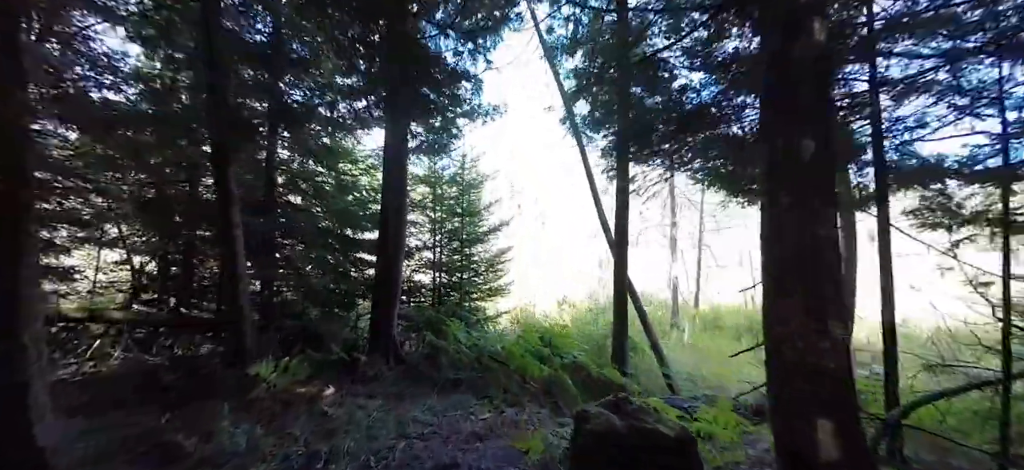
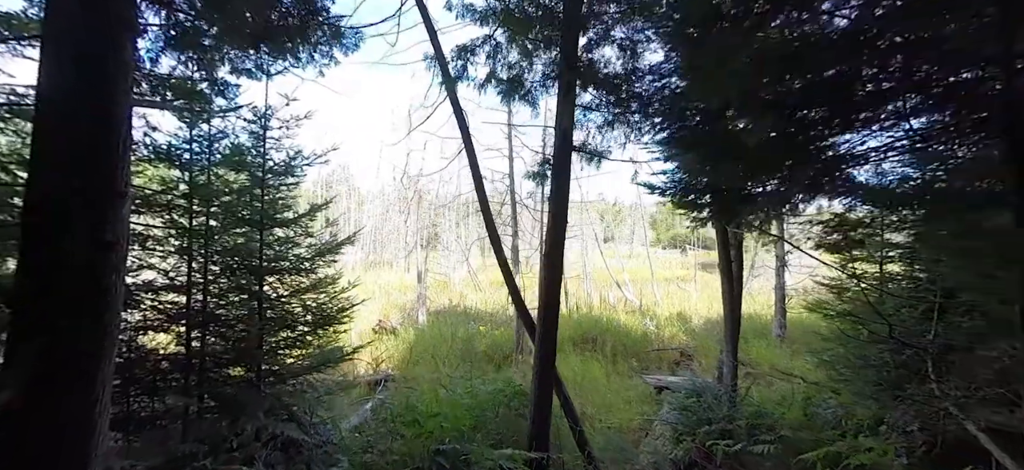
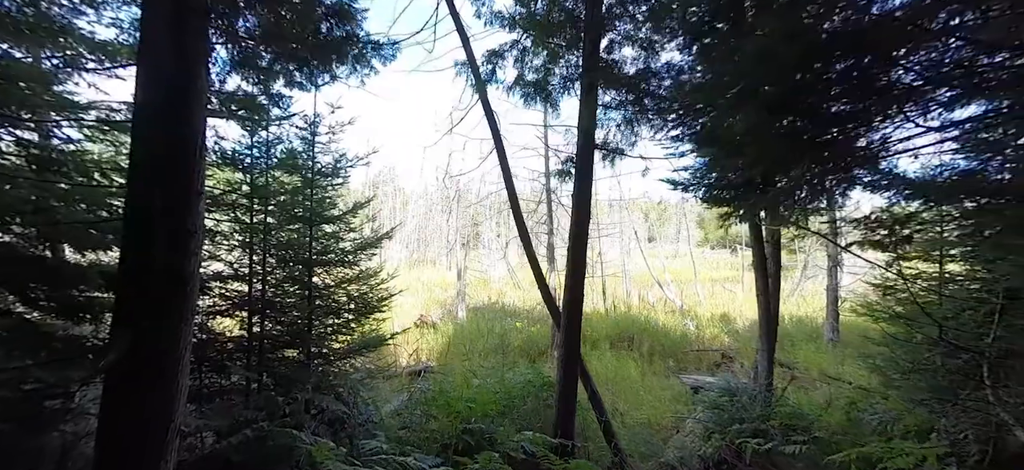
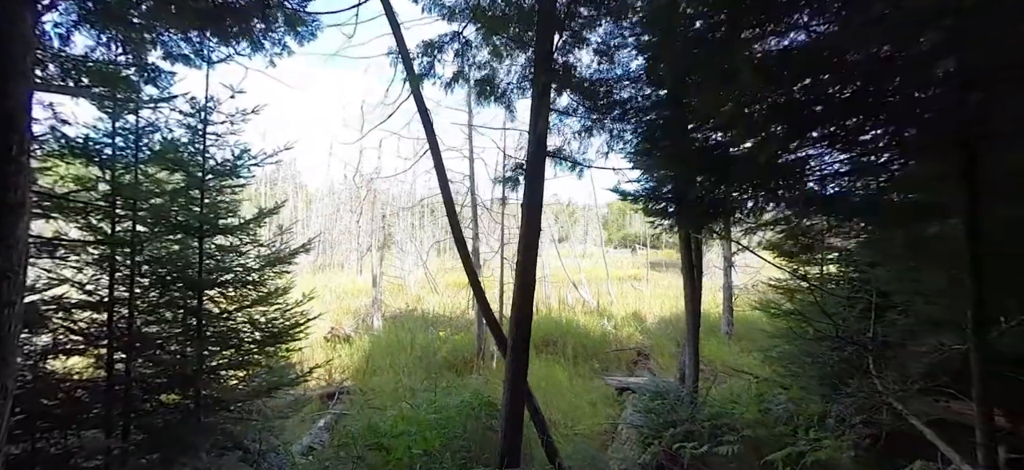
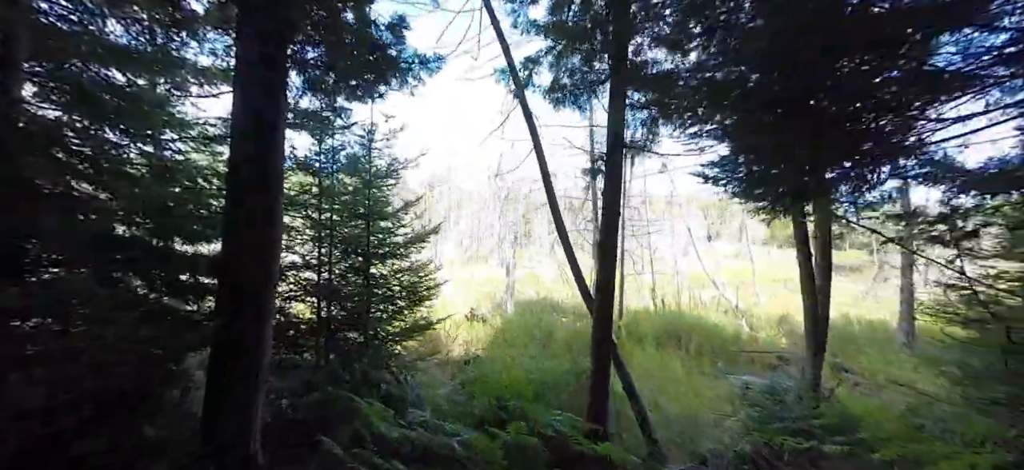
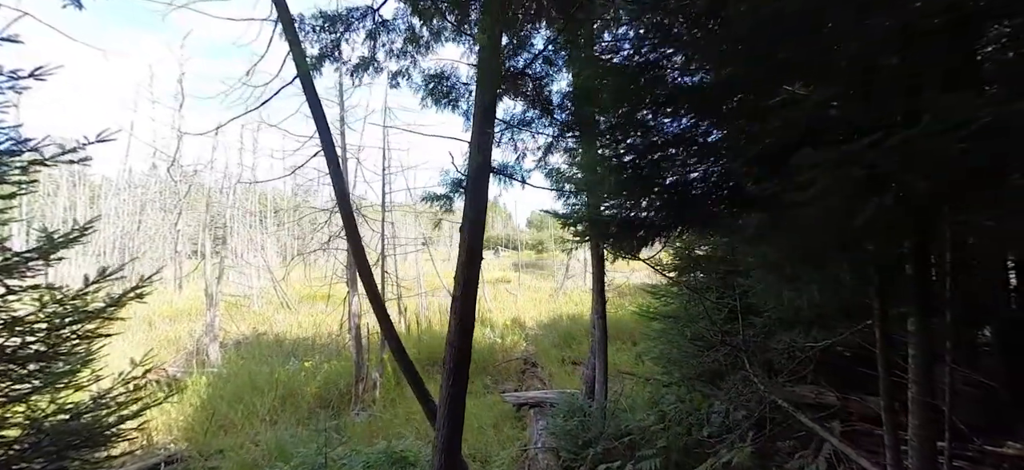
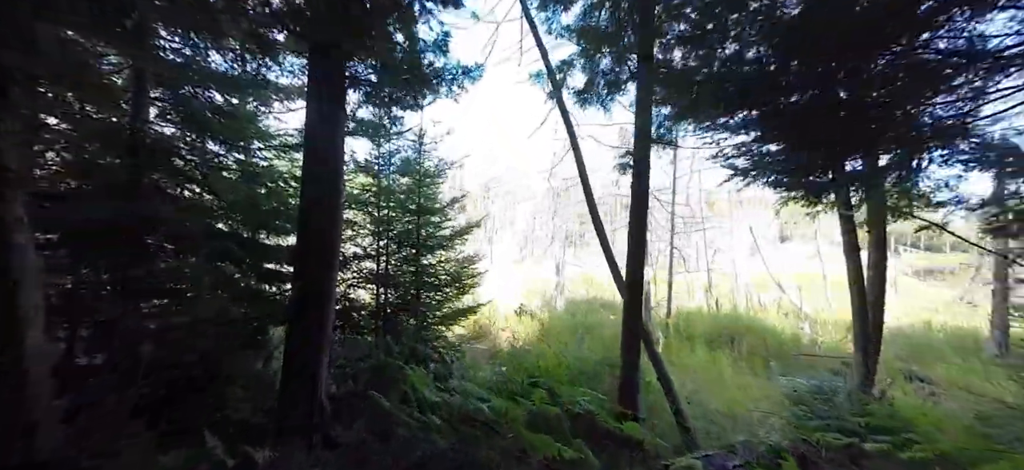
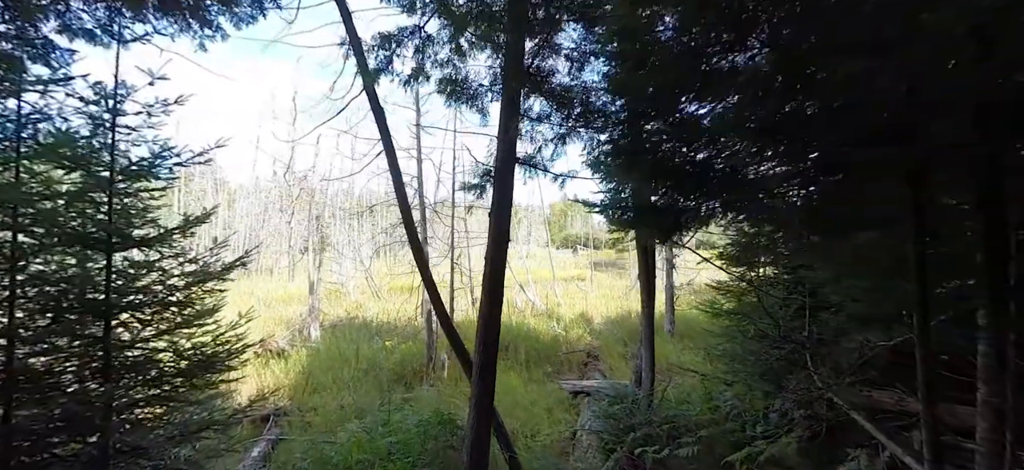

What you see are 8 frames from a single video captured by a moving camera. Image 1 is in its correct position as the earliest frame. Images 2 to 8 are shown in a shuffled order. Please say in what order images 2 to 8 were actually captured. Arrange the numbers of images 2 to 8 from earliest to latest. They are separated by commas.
7, 5, 3, 2, 4, 8, 6
